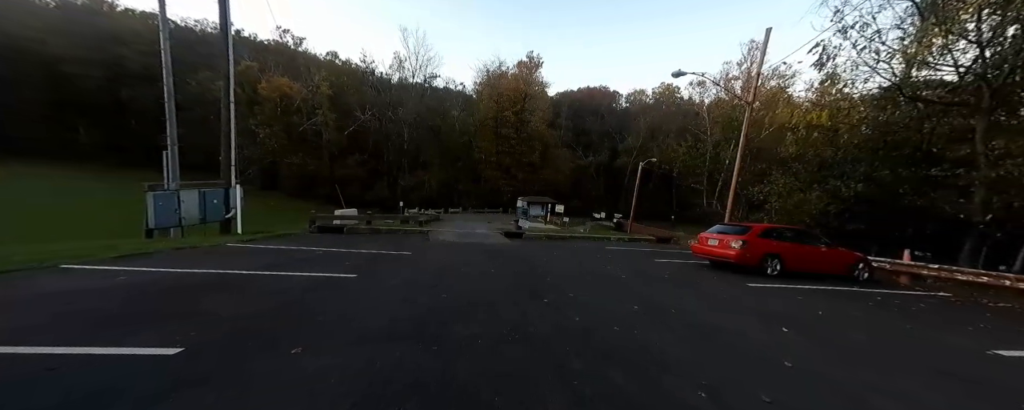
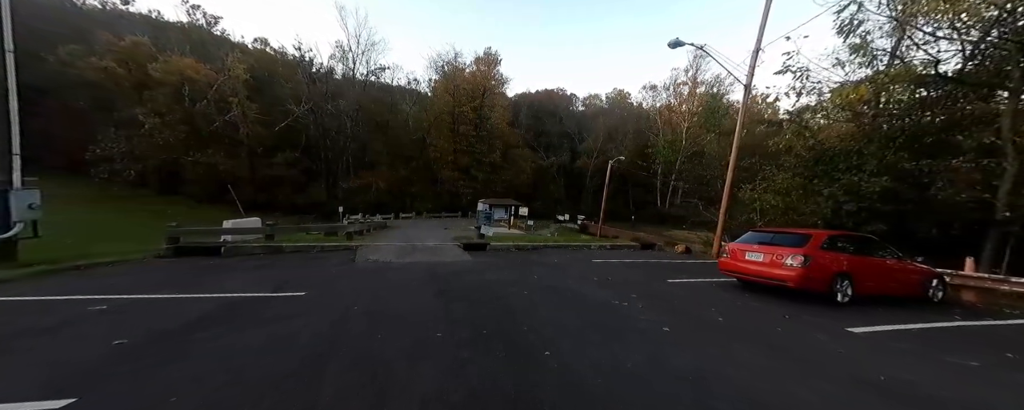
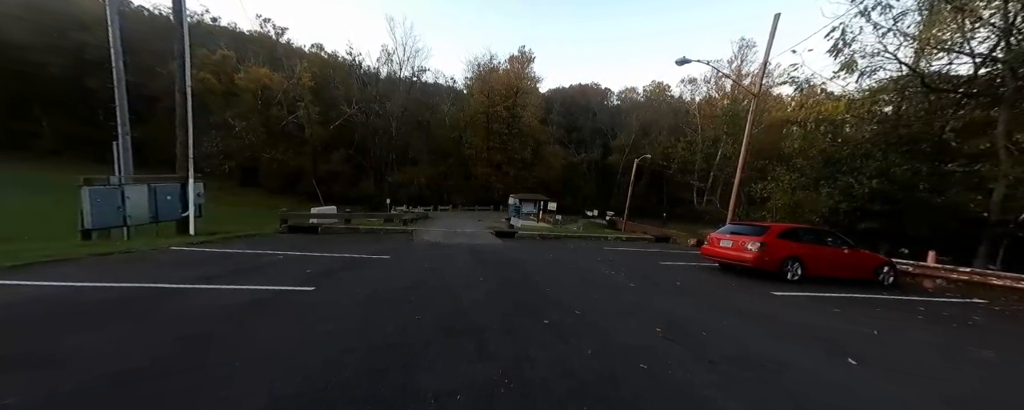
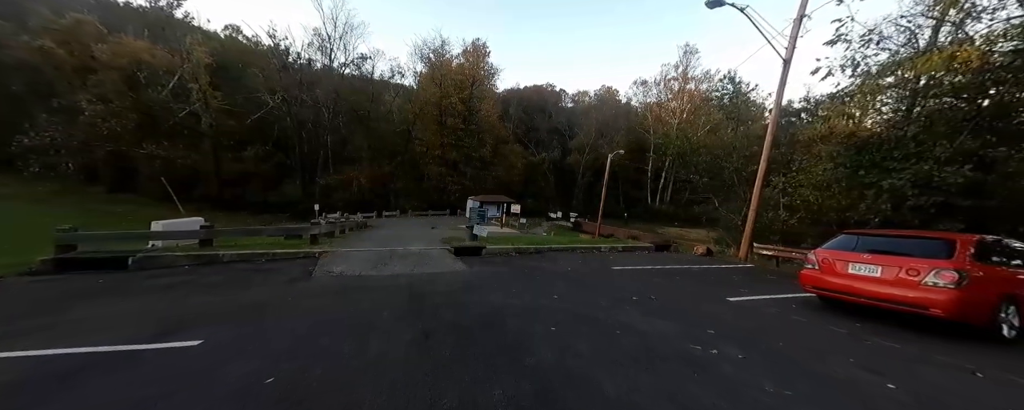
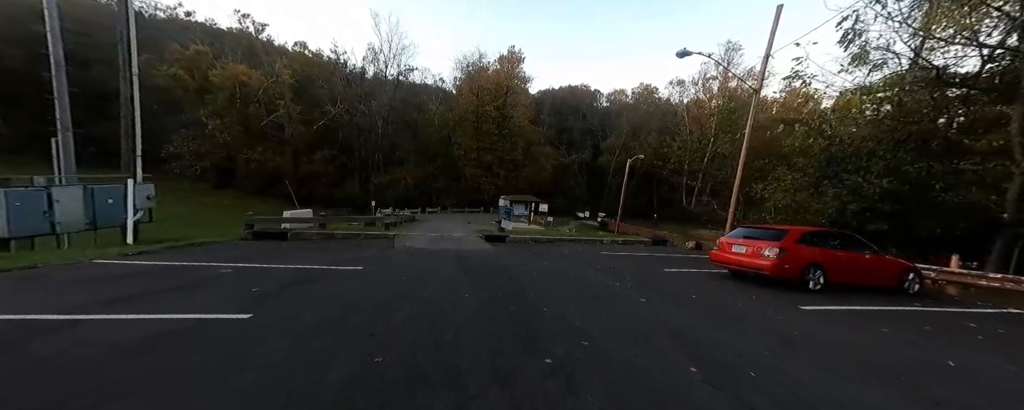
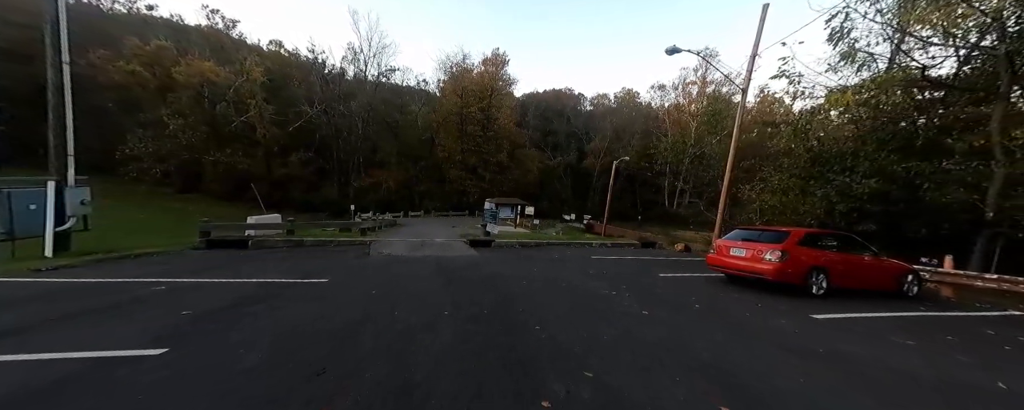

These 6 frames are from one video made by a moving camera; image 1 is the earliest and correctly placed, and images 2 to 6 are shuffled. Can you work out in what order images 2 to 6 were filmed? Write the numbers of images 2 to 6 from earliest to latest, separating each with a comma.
3, 5, 6, 2, 4
